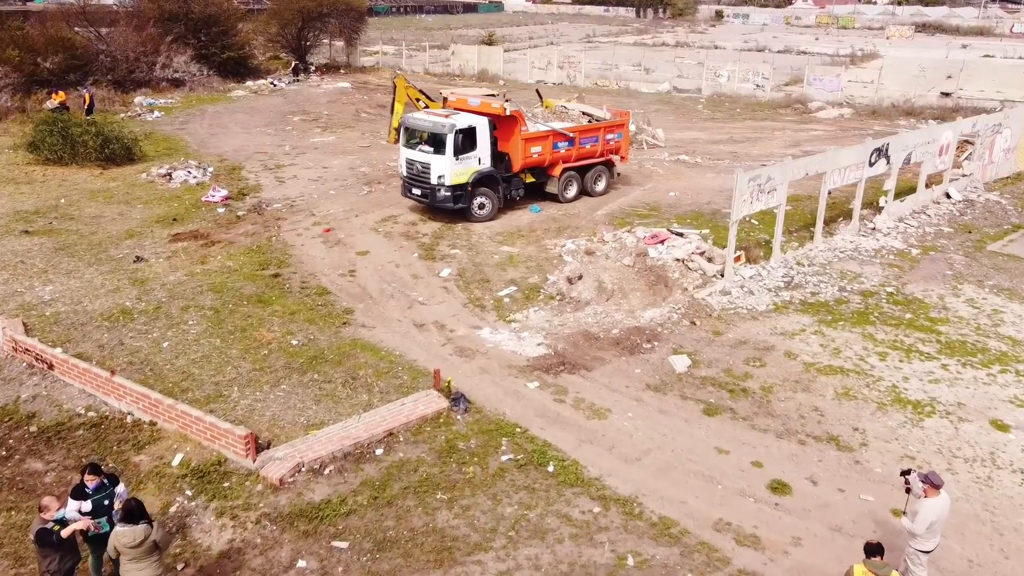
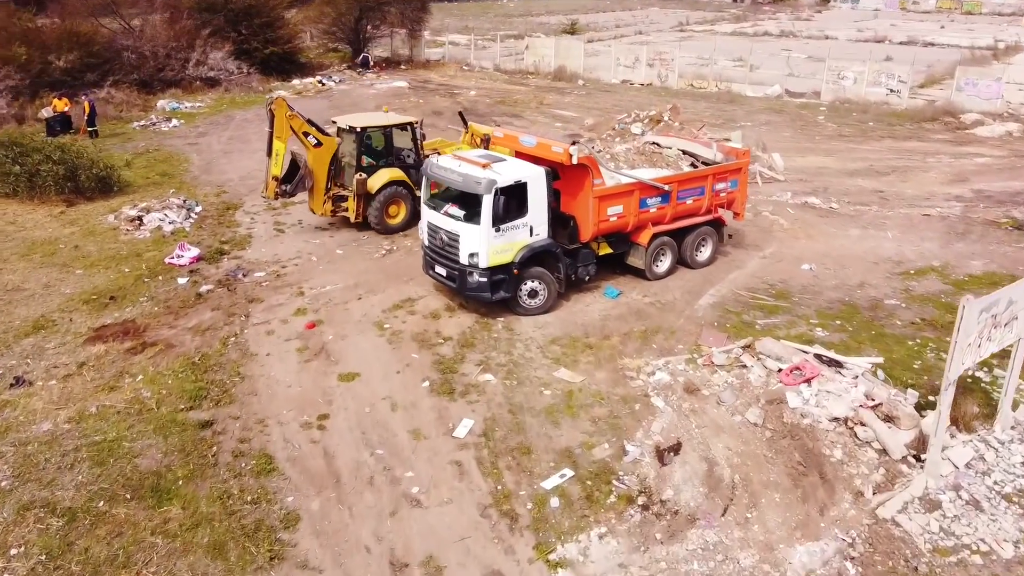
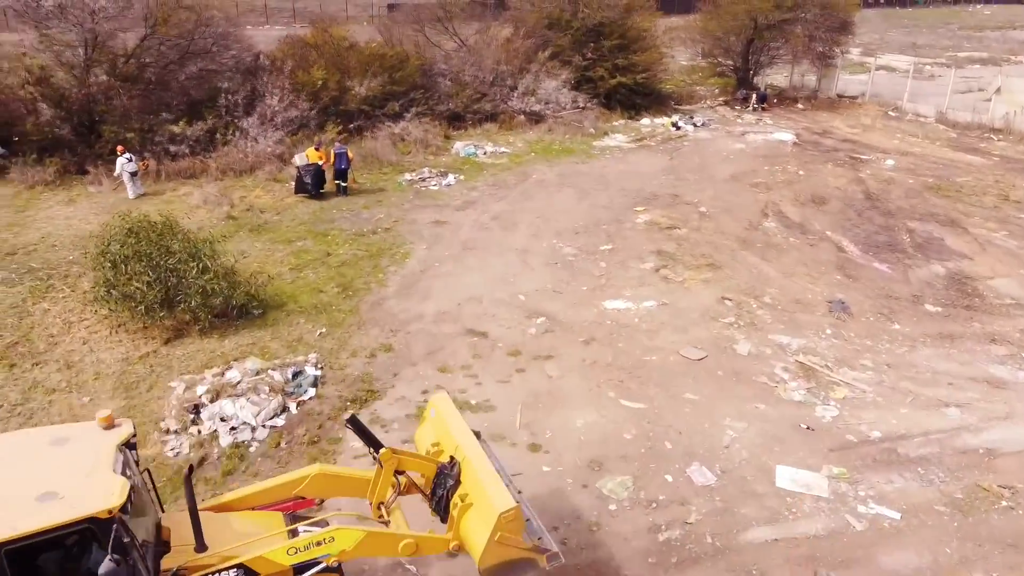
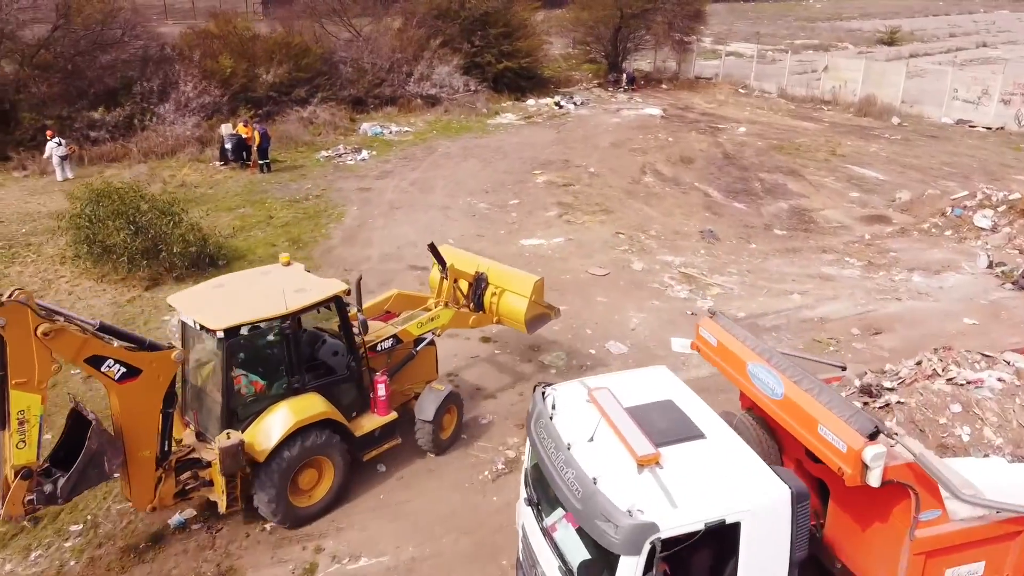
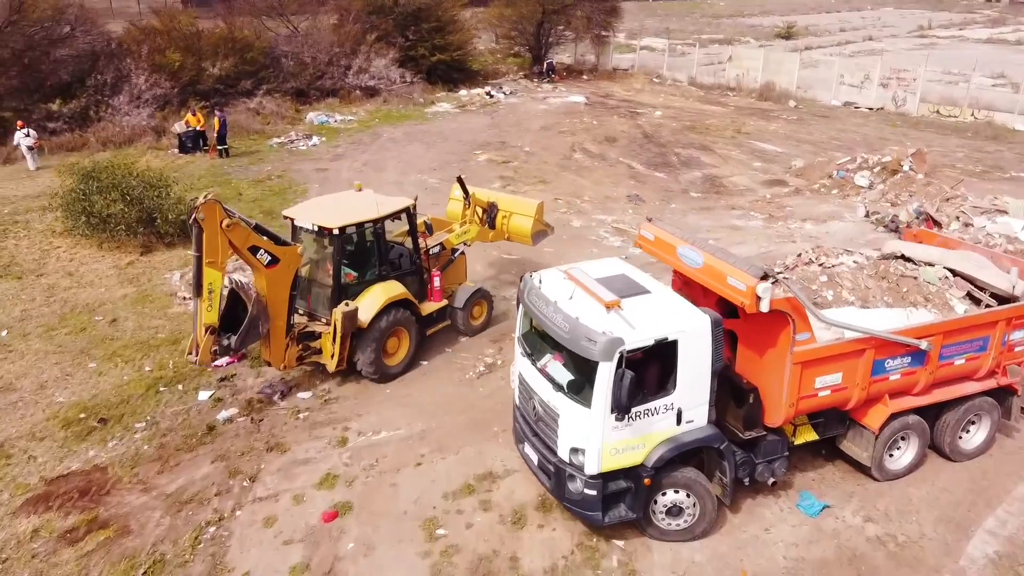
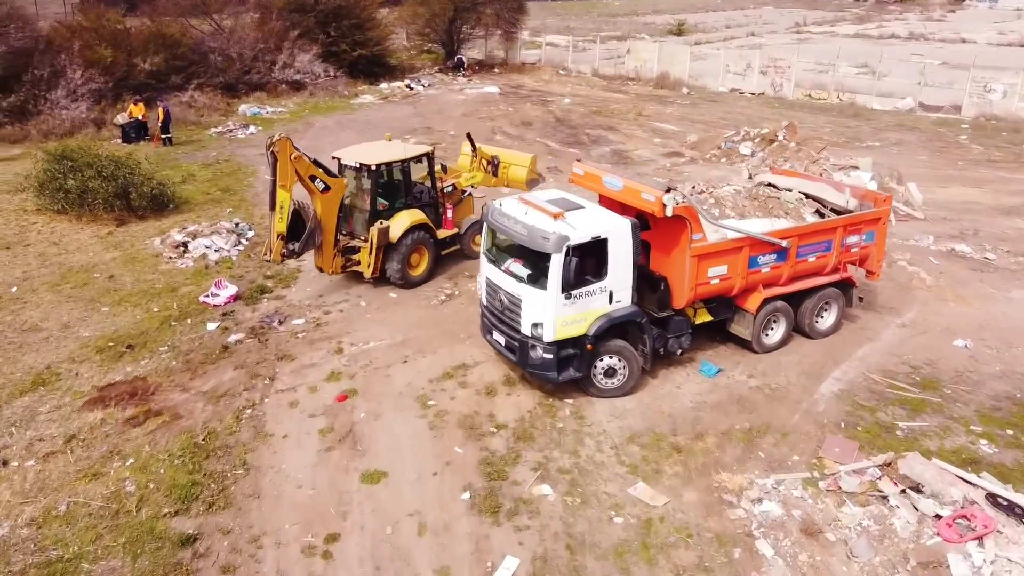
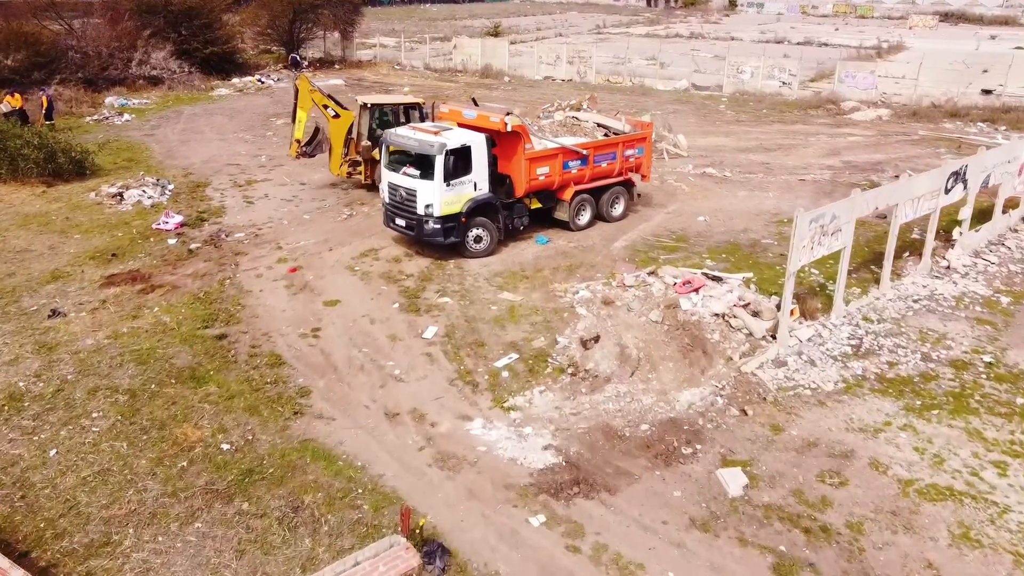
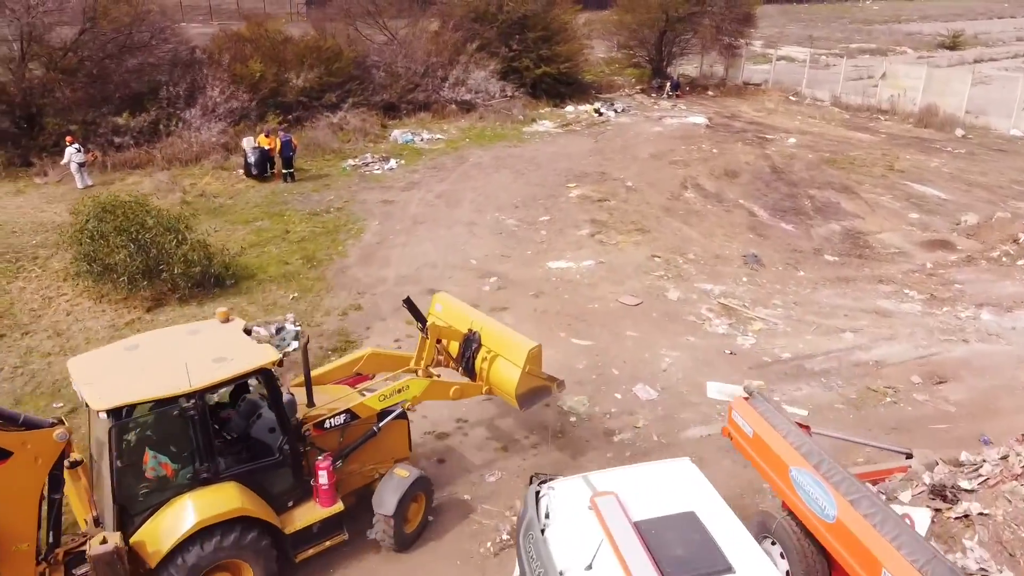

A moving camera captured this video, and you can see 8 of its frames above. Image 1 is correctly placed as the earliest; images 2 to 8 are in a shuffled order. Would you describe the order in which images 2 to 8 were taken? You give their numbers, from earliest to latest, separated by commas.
7, 2, 6, 5, 4, 8, 3
